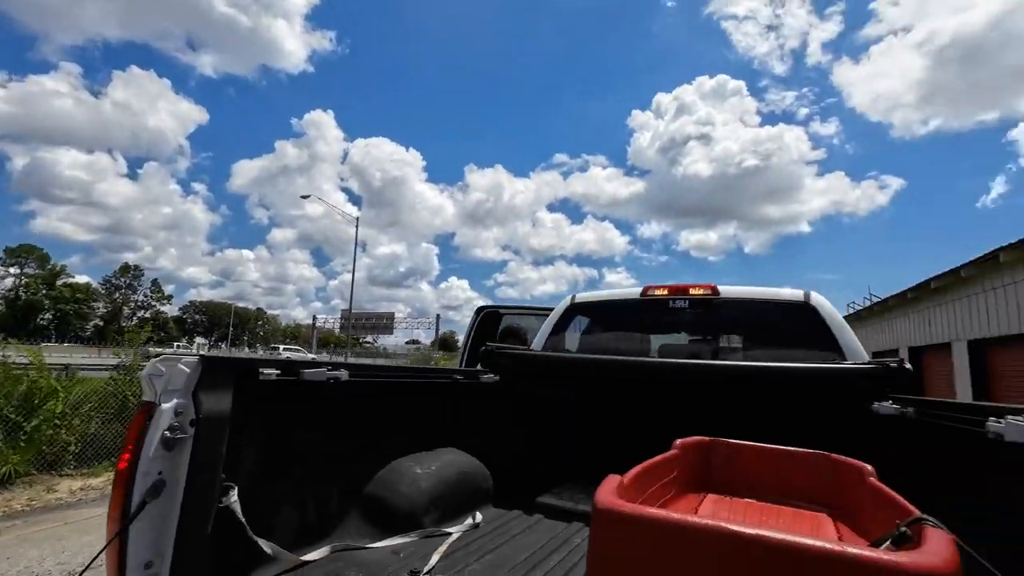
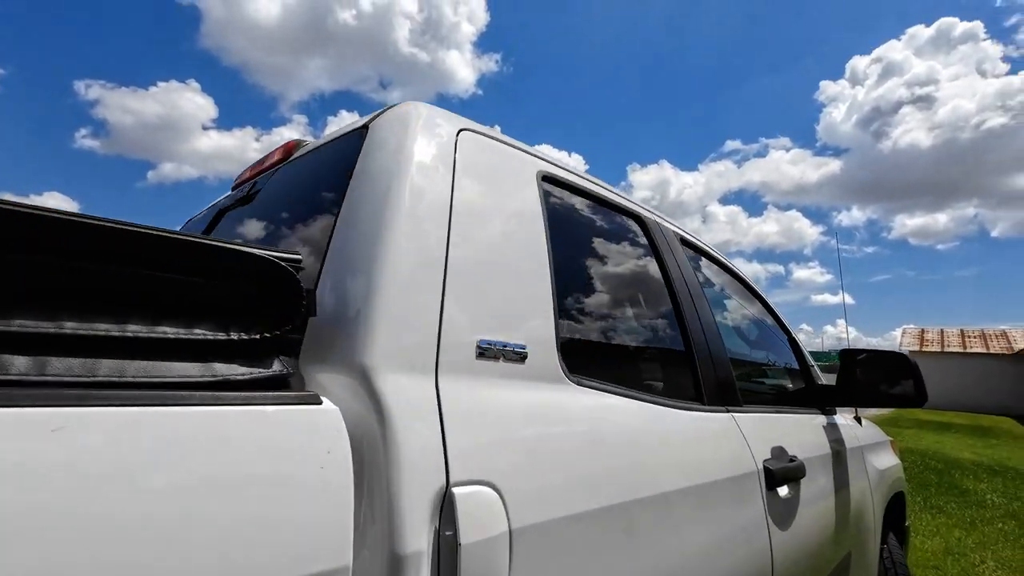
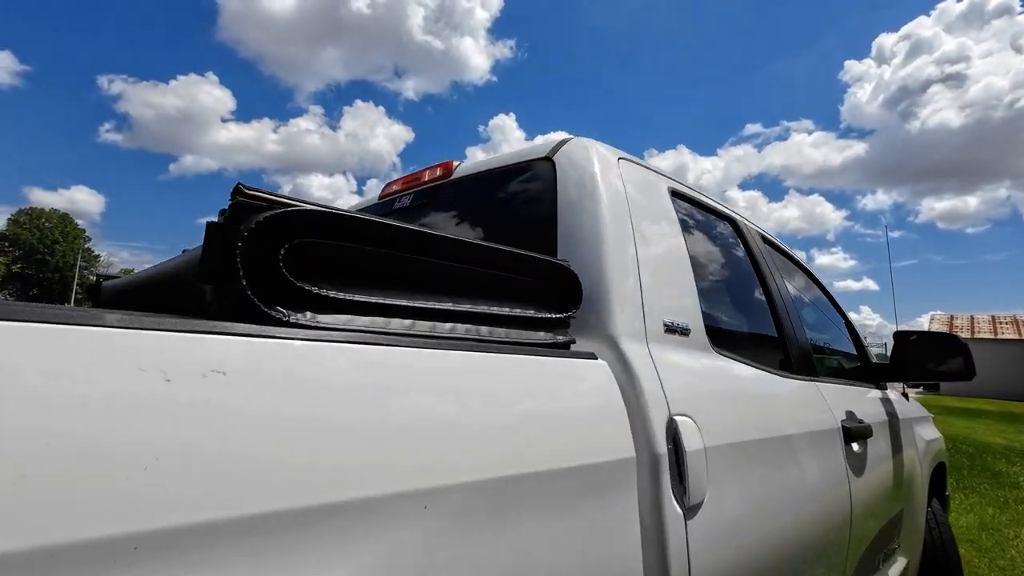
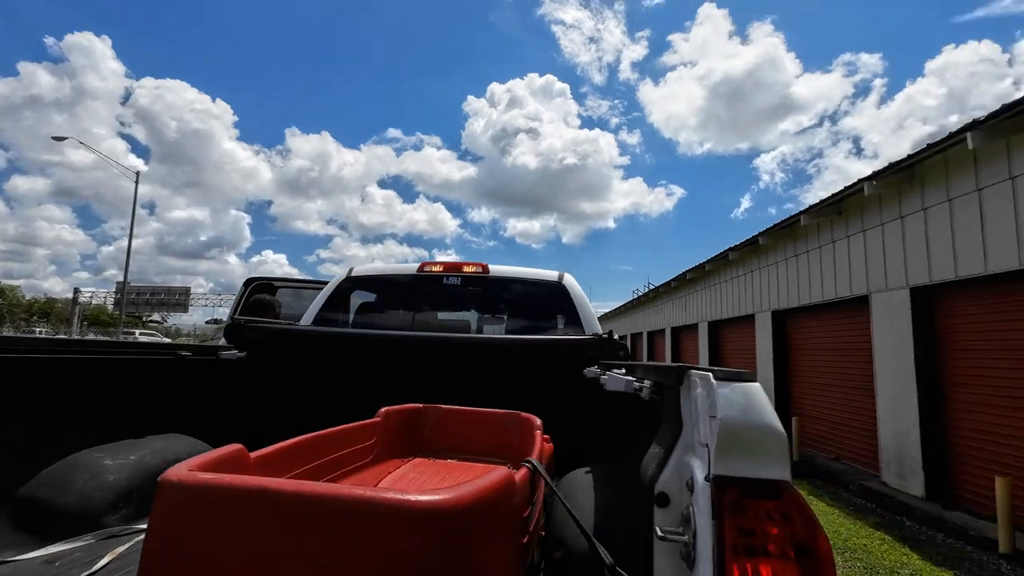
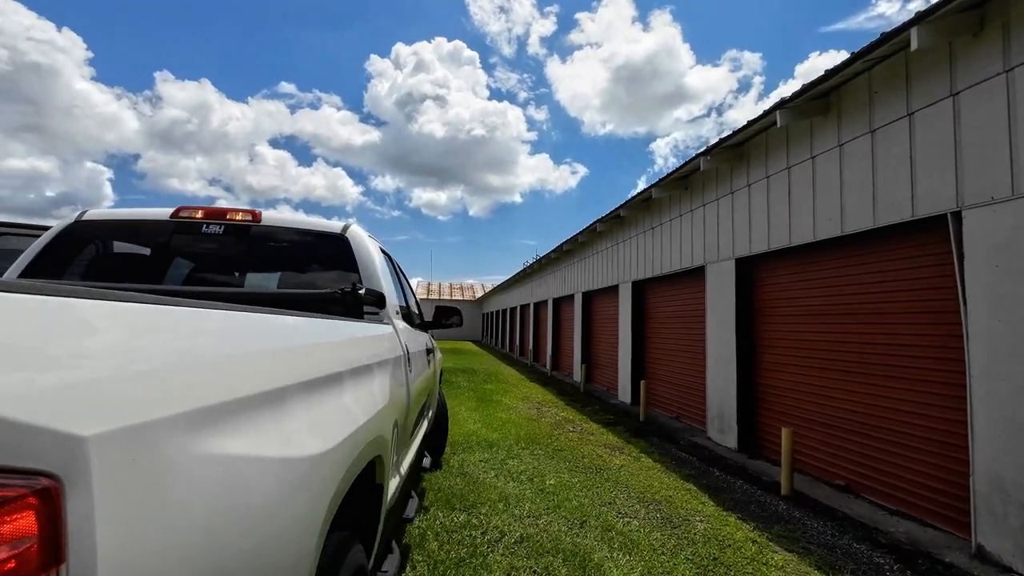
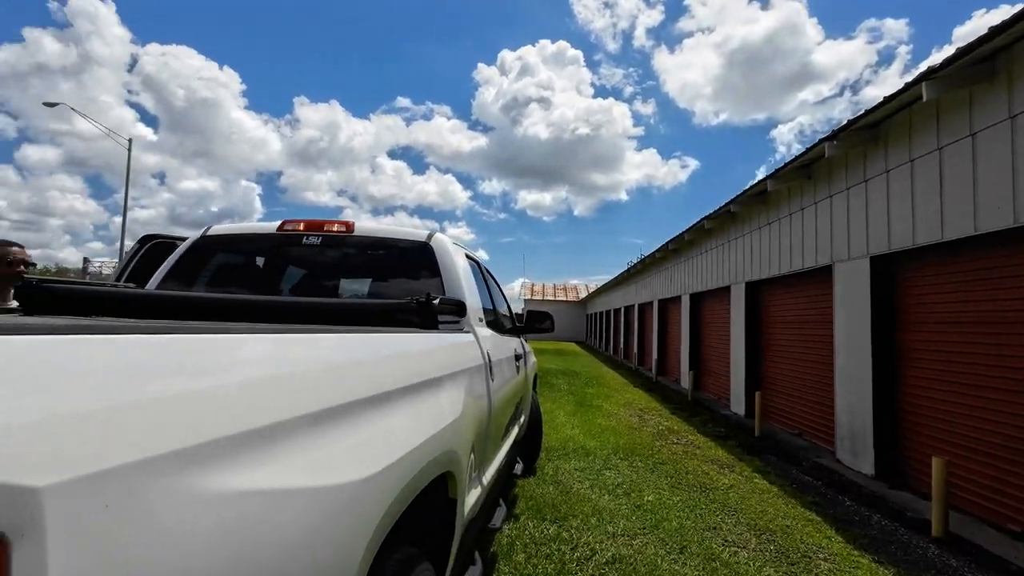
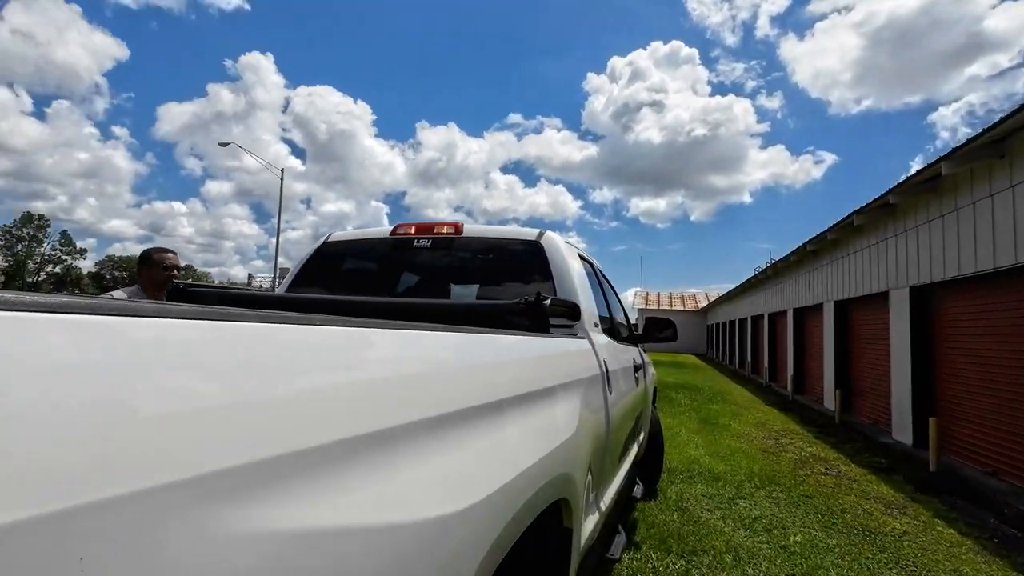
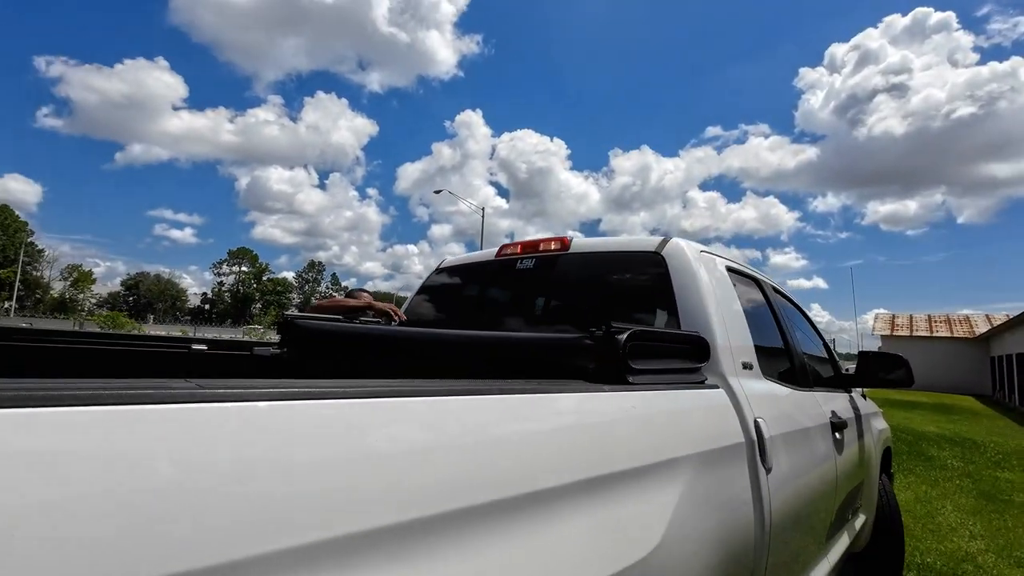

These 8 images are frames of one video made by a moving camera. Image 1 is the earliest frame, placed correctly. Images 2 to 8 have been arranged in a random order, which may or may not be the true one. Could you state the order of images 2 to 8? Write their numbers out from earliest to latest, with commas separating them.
4, 5, 6, 7, 8, 3, 2
